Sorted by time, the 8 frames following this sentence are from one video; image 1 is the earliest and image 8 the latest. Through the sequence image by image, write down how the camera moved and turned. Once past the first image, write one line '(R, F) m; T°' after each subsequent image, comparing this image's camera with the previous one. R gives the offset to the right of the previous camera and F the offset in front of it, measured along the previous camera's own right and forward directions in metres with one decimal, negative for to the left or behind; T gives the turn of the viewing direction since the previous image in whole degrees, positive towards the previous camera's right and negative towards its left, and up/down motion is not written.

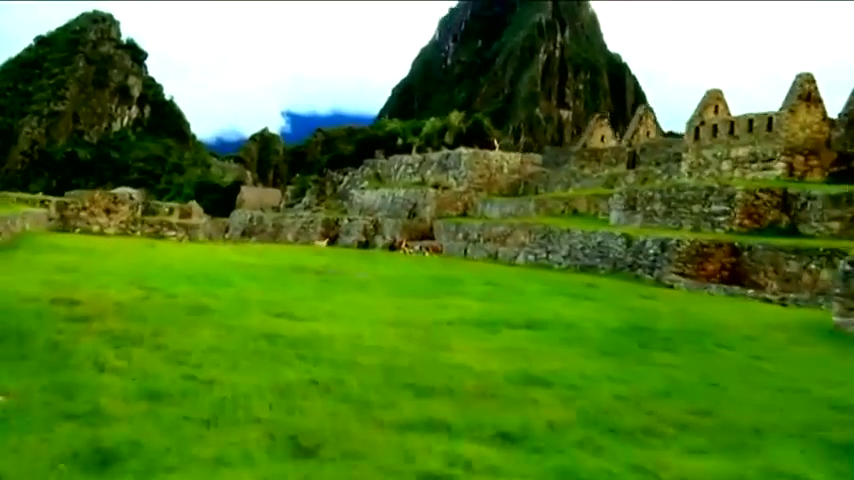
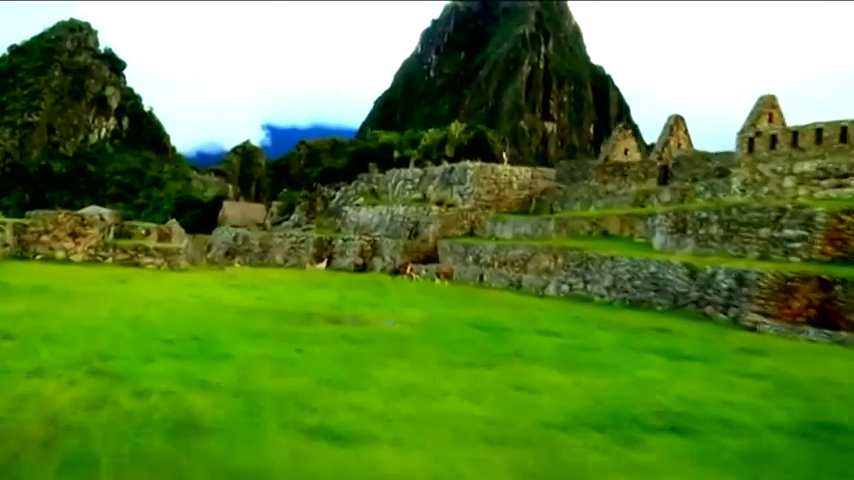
(-0.6, +2.3) m; +1°
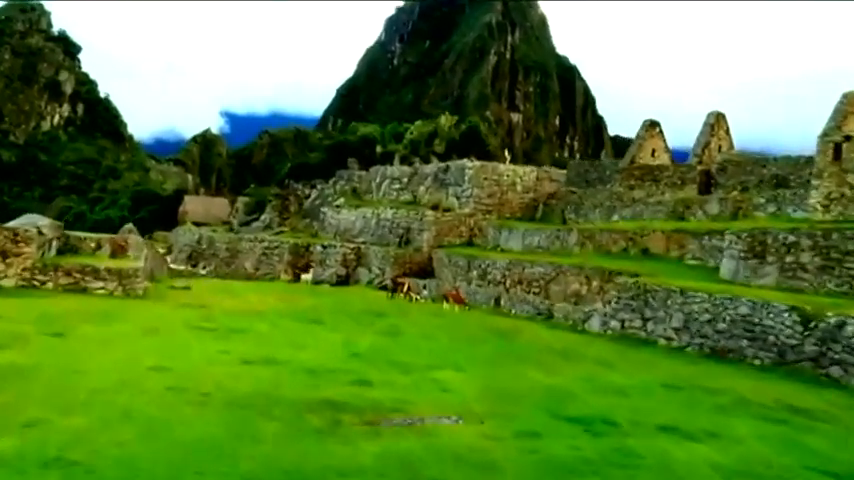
(-0.8, +2.9) m; +3°
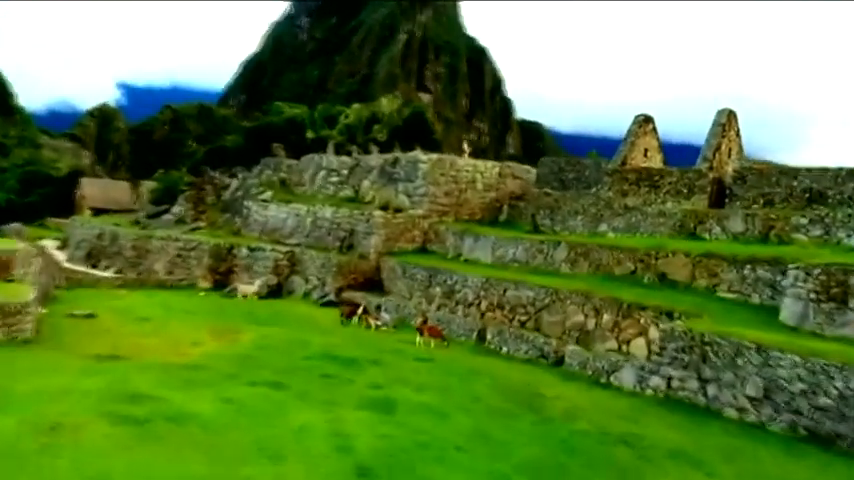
(-1.0, +3.0) m; +6°
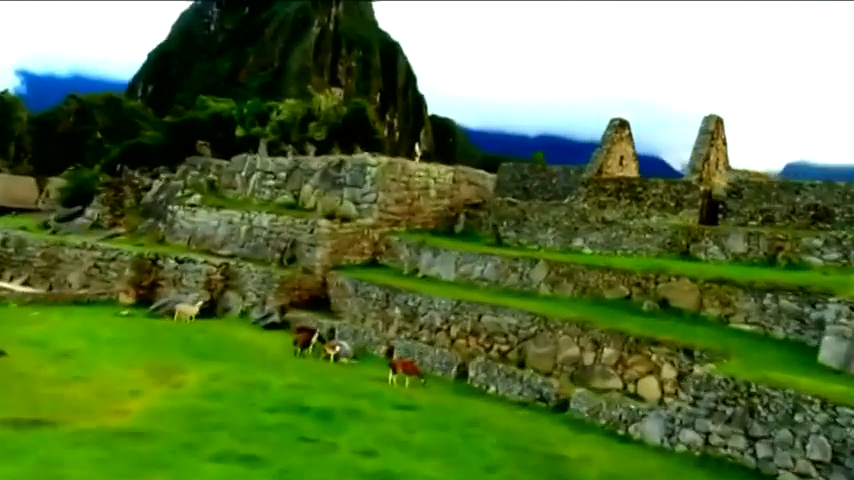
(-0.8, +1.7) m; +6°
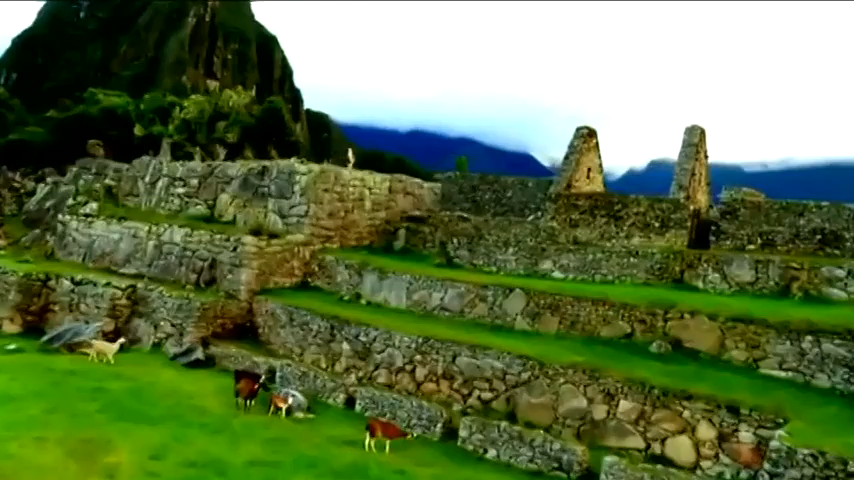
(-1.2, +2.0) m; +8°
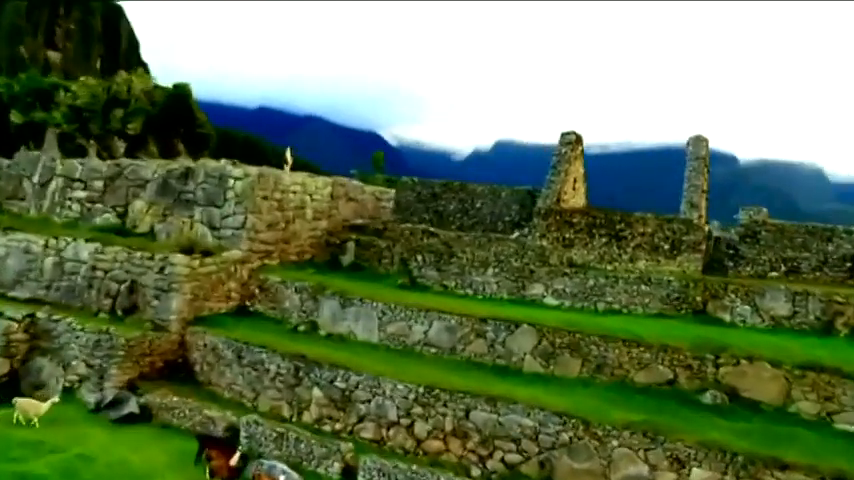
(-1.7, +2.0) m; +10°
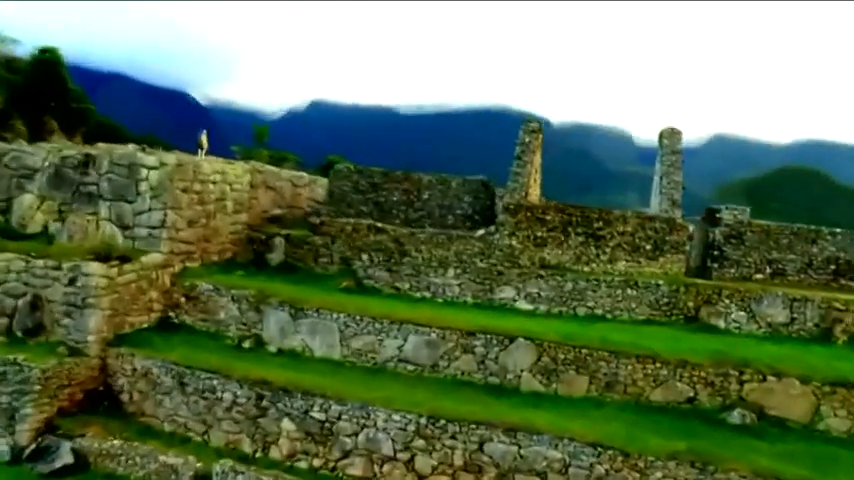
(-1.9, +1.4) m; +13°
